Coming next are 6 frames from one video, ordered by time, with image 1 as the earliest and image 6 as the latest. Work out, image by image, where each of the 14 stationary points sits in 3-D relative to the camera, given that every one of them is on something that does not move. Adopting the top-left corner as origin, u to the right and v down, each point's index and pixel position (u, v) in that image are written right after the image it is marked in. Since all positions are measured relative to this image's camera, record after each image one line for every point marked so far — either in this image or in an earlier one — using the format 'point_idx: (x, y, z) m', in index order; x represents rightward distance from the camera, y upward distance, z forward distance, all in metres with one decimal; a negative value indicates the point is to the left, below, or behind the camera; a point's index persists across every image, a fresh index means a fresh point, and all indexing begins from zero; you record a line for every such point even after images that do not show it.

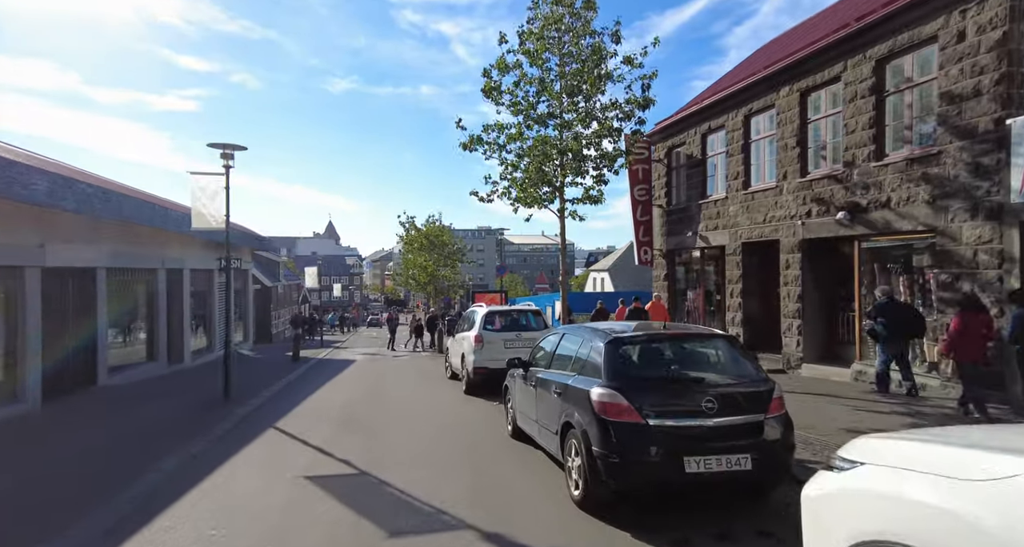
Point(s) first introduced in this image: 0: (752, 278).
0: (+5.5, -0.1, +12.6) m
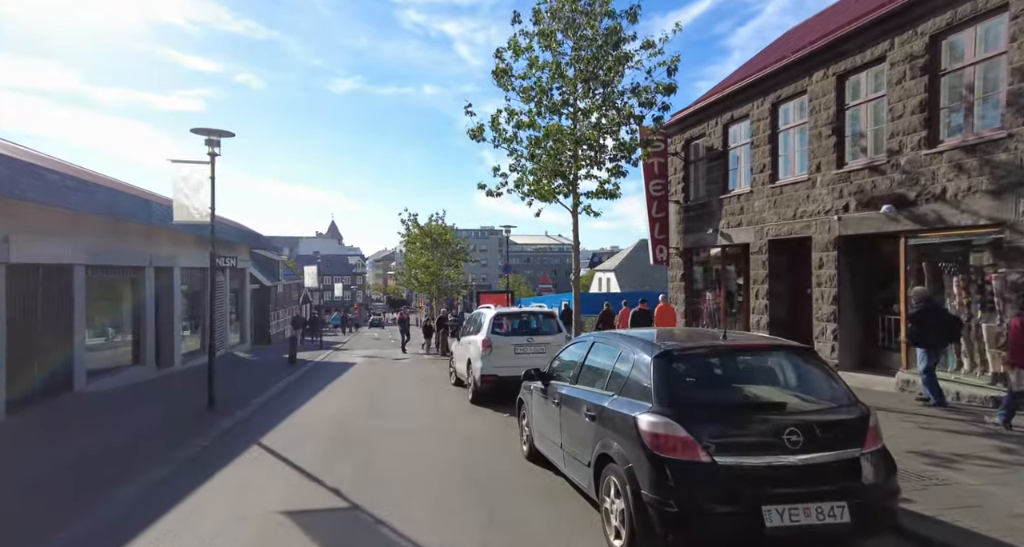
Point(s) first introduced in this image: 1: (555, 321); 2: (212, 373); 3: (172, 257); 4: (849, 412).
0: (+5.7, -0.1, +11.7) m
1: (+0.8, -0.8, +9.7) m
2: (-5.0, -1.7, +9.2) m
3: (-9.5, +0.5, +15.4) m
4: (+2.0, -0.9, +3.3) m
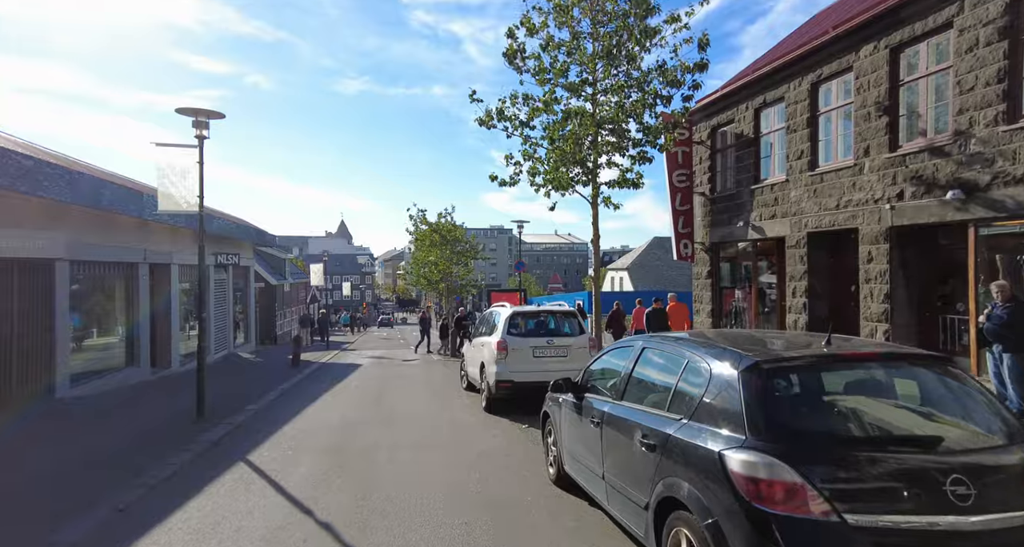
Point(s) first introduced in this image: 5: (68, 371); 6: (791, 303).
0: (+6.0, 0.0, +10.8) m
1: (+1.1, -0.8, +8.8) m
2: (-4.8, -1.6, +8.4) m
3: (-9.2, +0.5, +14.7) m
4: (+2.2, -0.8, +2.4) m
5: (-8.0, -1.8, +10.0) m
6: (+5.6, -0.6, +11.1) m
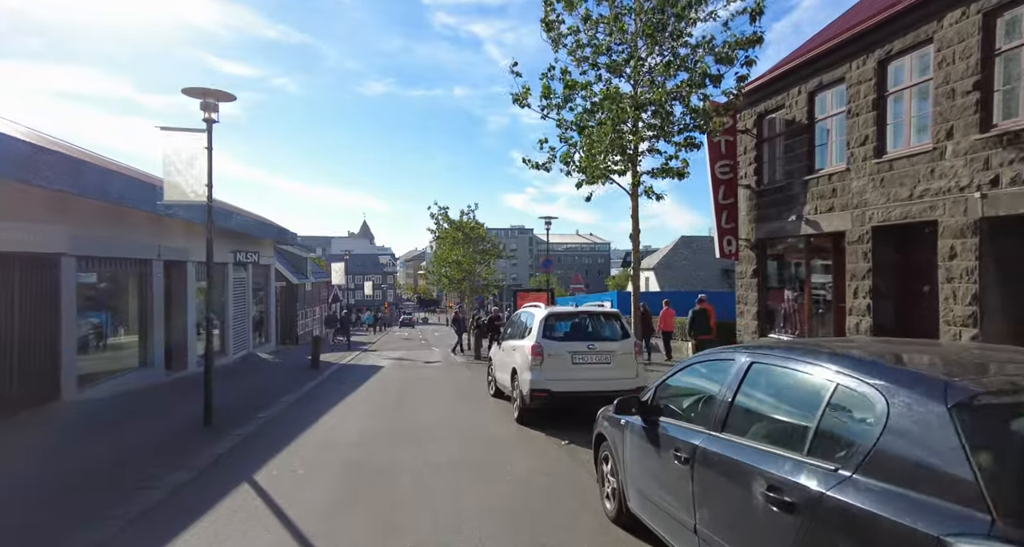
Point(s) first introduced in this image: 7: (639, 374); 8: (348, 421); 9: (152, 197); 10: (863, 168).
0: (+6.6, 0.0, +9.7) m
1: (+1.6, -0.7, +7.9) m
2: (-4.3, -1.5, +7.8) m
3: (-8.4, +0.6, +14.2) m
4: (+2.5, -0.7, +1.5) m
5: (-7.5, -1.7, +9.4) m
6: (+6.2, -0.6, +10.0) m
7: (+1.8, -1.4, +7.6) m
8: (-3.2, -2.8, +10.8) m
9: (-7.1, +1.5, +10.9) m
10: (+6.3, +1.9, +9.8) m
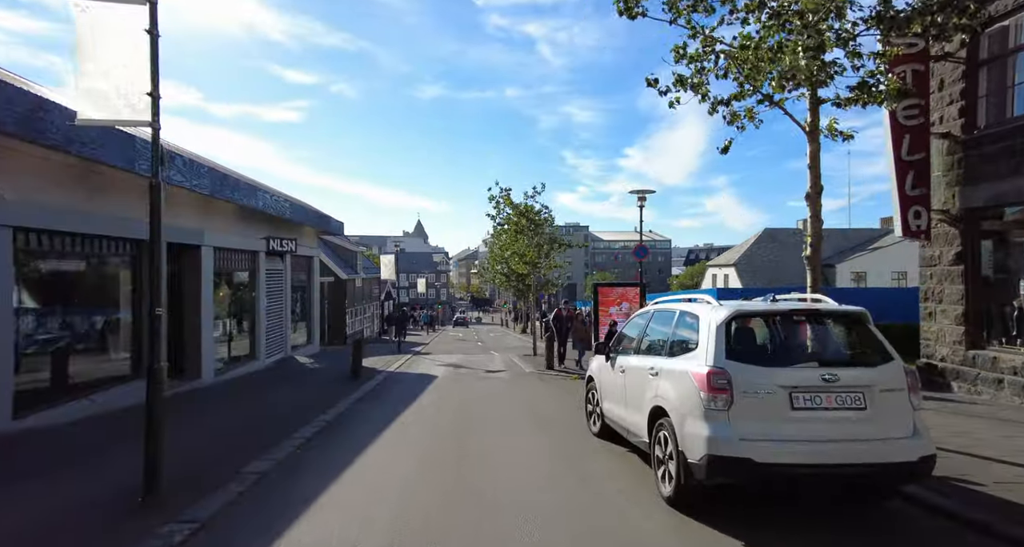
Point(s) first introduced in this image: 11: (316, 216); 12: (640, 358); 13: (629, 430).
0: (+8.0, +0.3, +5.7) m
1: (+2.8, -0.5, +4.4) m
2: (-3.0, -1.3, +4.7) m
3: (-6.6, +0.9, +11.5) m
4: (+3.1, -0.5, -2.1) m
5: (-6.1, -1.4, +6.7) m
6: (+7.6, -0.3, +6.0) m
7: (+2.9, -1.1, +4.0) m
8: (-1.7, -2.6, +7.7) m
9: (-5.5, +1.8, +8.2) m
10: (+7.7, +2.1, +5.8) m
11: (-6.8, +2.0, +19.1) m
12: (+1.3, -0.8, +5.7) m
13: (+1.2, -1.6, +5.8) m
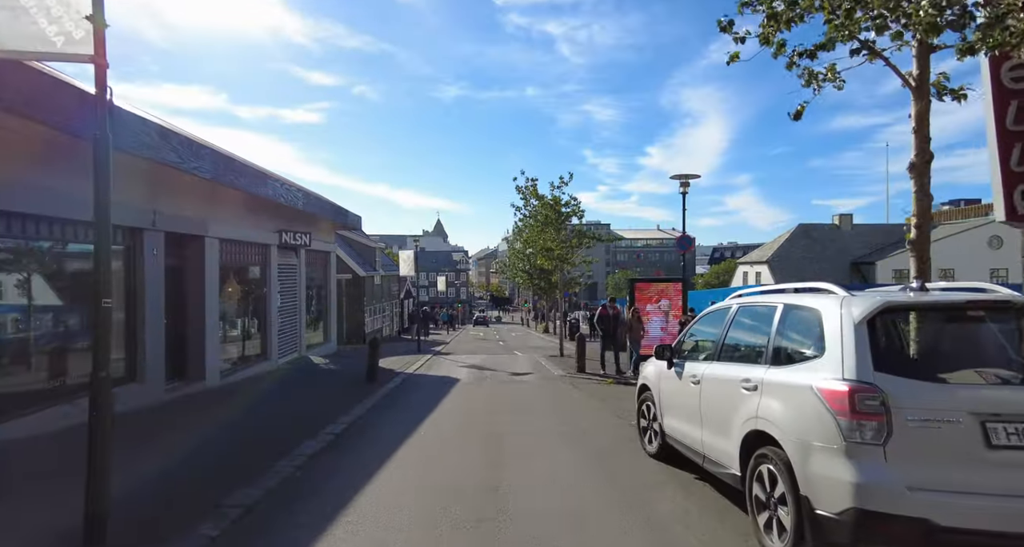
0: (+8.3, +0.4, +4.2) m
1: (+3.1, -0.3, +3.1) m
2: (-2.7, -1.2, +3.7) m
3: (-6.0, +1.0, +10.6) m
4: (+3.2, -0.4, -3.4) m
5: (-5.7, -1.3, +5.7) m
6: (+8.0, -0.2, +4.6) m
7: (+3.3, -1.0, +2.7) m
8: (-1.2, -2.4, +6.5) m
9: (-5.1, +1.9, +7.2) m
10: (+8.0, +2.3, +4.4) m
11: (-5.9, +2.1, +18.2) m
12: (+1.7, -0.7, +4.5) m
13: (+1.6, -1.5, +4.6) m
